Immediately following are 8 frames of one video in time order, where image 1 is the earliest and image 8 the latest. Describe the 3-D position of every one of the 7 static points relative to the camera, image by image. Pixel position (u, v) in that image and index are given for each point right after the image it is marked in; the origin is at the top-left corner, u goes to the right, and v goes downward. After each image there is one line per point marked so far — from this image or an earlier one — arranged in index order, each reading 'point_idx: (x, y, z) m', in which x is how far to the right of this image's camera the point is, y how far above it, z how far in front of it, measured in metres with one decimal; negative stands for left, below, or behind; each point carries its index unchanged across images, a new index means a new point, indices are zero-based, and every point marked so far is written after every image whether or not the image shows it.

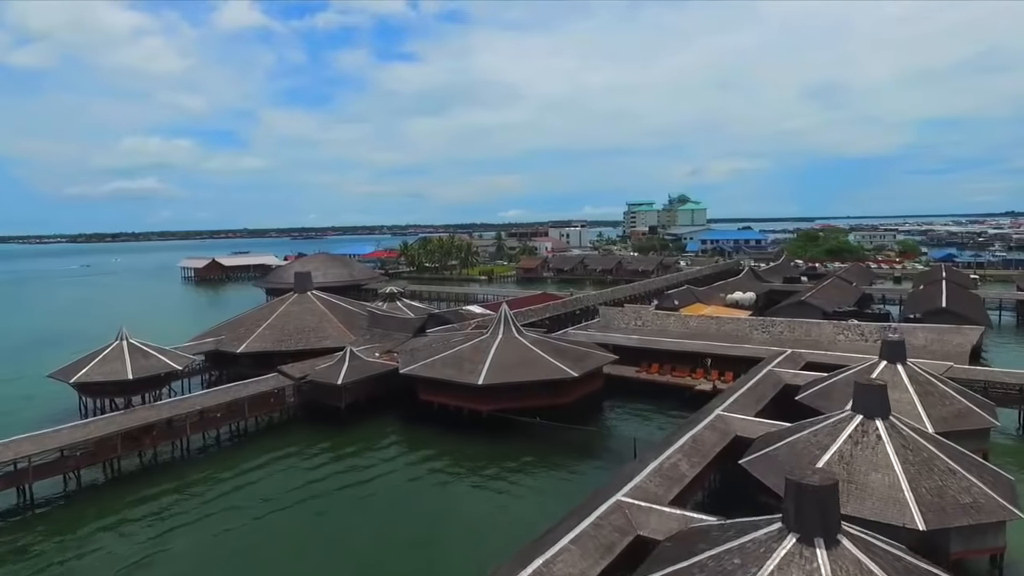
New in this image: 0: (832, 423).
0: (+7.2, -3.0, +13.7) m
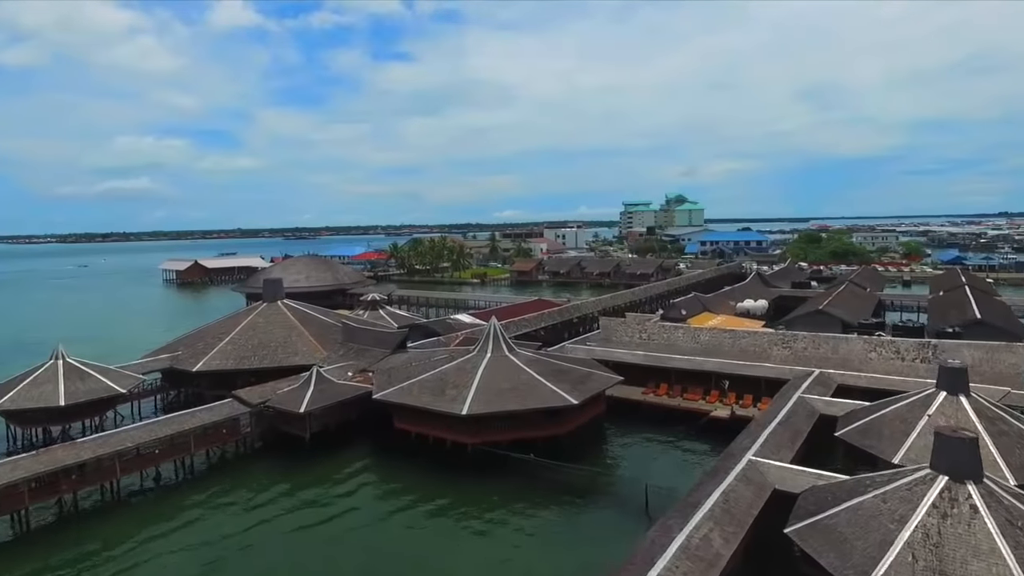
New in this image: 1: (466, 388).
0: (+6.9, -3.5, +10.7) m
1: (-1.5, -3.3, +19.8) m
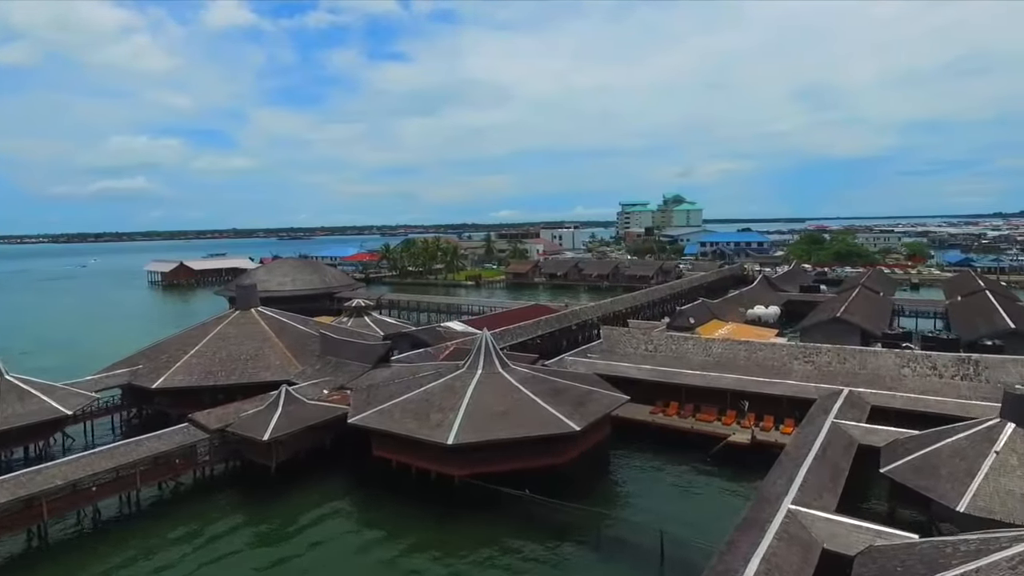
0: (+6.8, -3.8, +8.4) m
1: (-1.7, -3.6, +17.5) m
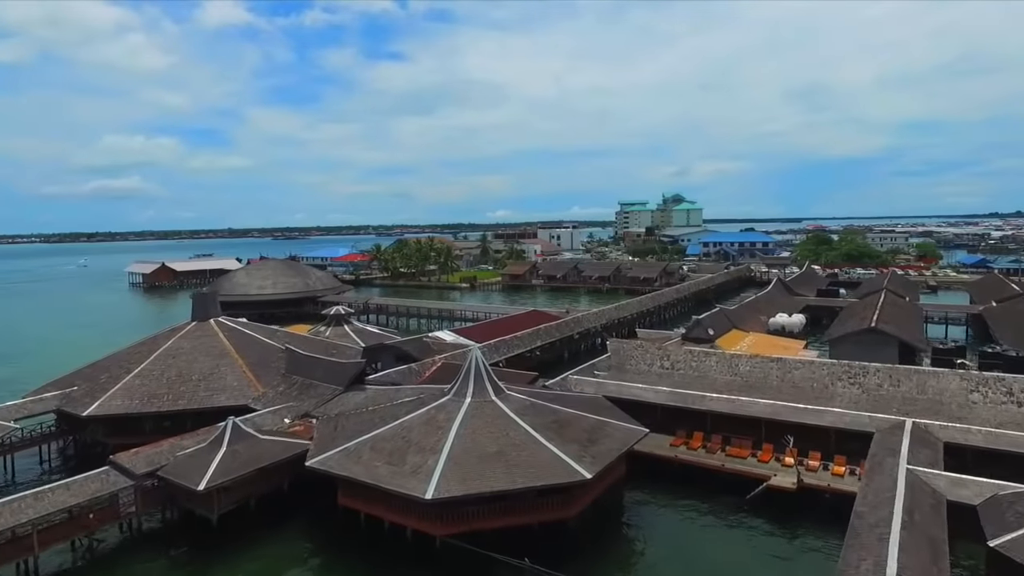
0: (+6.7, -4.1, +5.1) m
1: (-1.8, -3.9, +14.1) m
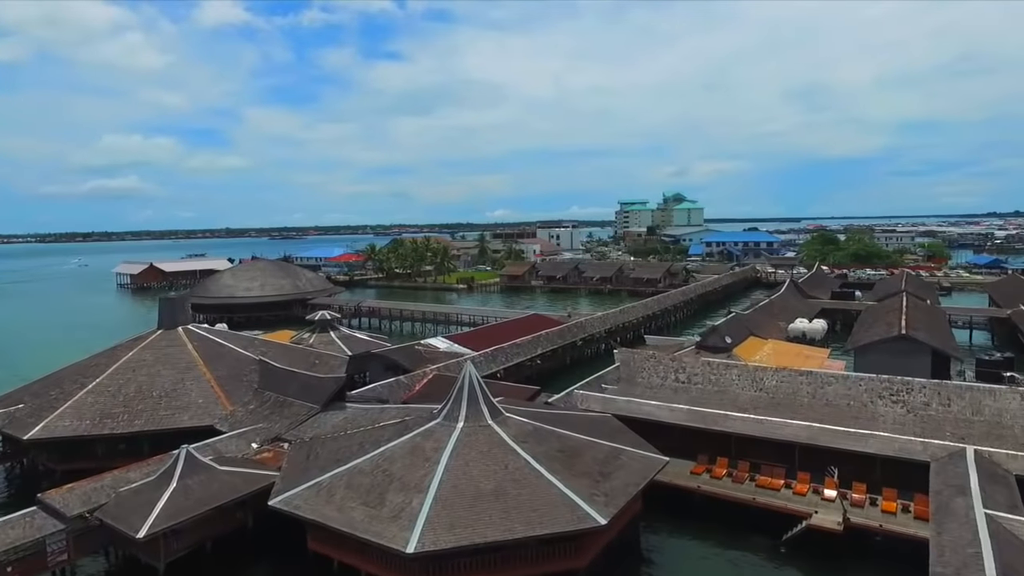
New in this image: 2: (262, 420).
0: (+6.7, -4.2, +2.9) m
1: (-1.8, -4.1, +11.9) m
2: (-7.2, -3.8, +17.5) m
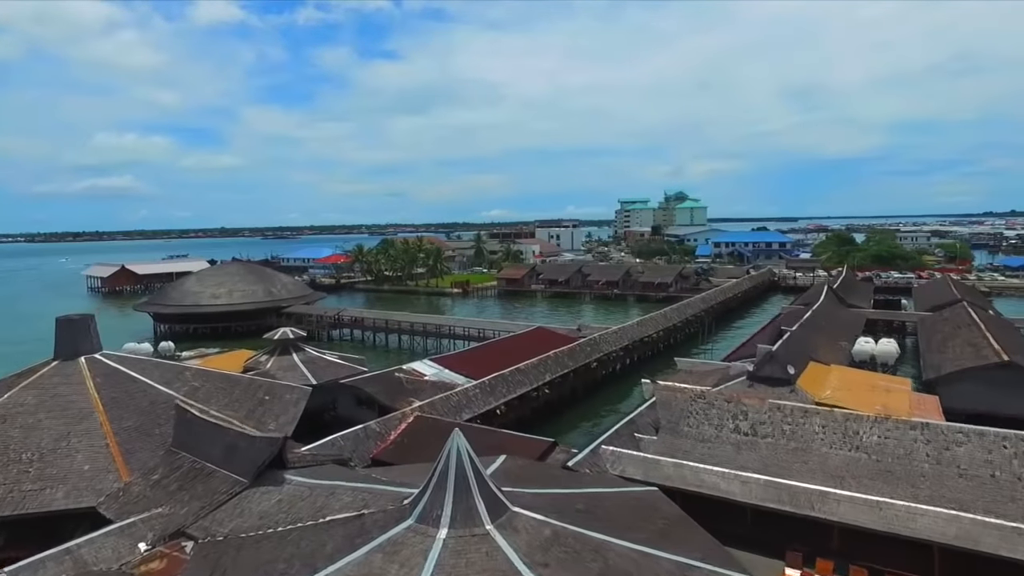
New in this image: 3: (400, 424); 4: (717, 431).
0: (+7.0, -4.7, -2.1) m
1: (-1.6, -4.6, +6.8) m
2: (-7.0, -4.3, +12.3) m
3: (-3.2, -3.8, +17.1) m
4: (+5.1, -3.5, +15.3) m
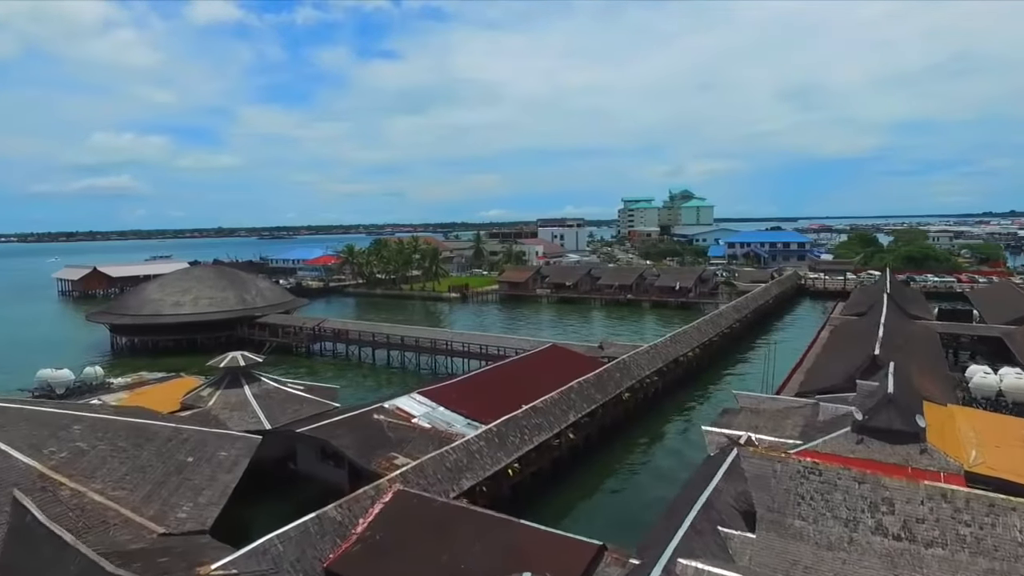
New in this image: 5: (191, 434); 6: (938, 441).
0: (+7.4, -5.1, -7.4) m
1: (-1.2, -5.0, +1.6) m
2: (-6.6, -4.7, +7.1) m
3: (-2.7, -4.2, +11.9) m
4: (+5.6, -3.9, +10.1) m
5: (-7.4, -3.5, +13.3) m
6: (+9.5, -3.3, +13.6) m
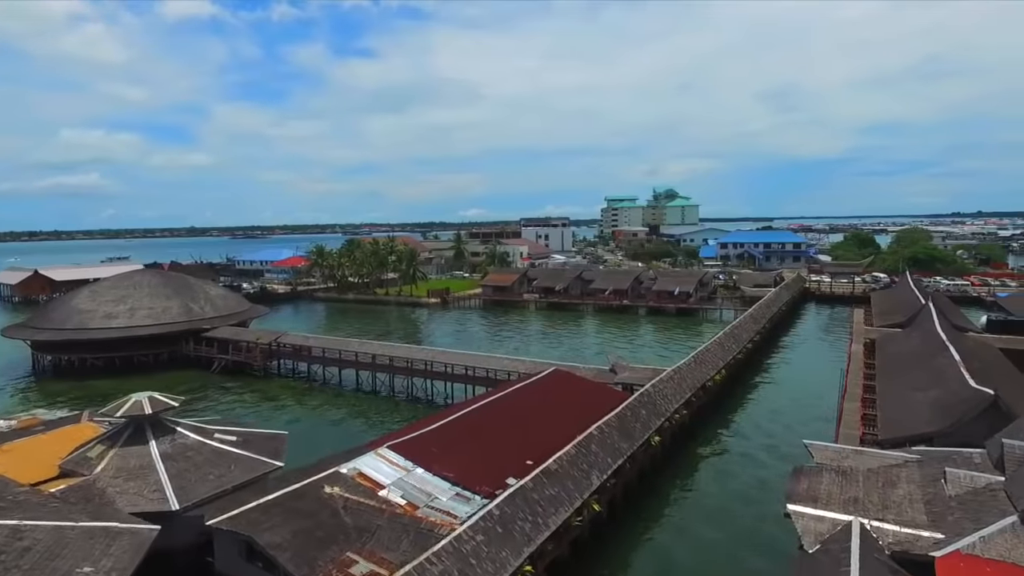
0: (+8.4, -5.6, -11.8) m
1: (-0.5, -5.4, -3.1) m
2: (-6.1, -5.1, +2.2) m
3: (-2.4, -4.6, +7.1) m
4: (+5.9, -4.4, +5.6) m
5: (-7.1, -3.9, +8.4) m
6: (+9.7, -3.7, +9.3) m
